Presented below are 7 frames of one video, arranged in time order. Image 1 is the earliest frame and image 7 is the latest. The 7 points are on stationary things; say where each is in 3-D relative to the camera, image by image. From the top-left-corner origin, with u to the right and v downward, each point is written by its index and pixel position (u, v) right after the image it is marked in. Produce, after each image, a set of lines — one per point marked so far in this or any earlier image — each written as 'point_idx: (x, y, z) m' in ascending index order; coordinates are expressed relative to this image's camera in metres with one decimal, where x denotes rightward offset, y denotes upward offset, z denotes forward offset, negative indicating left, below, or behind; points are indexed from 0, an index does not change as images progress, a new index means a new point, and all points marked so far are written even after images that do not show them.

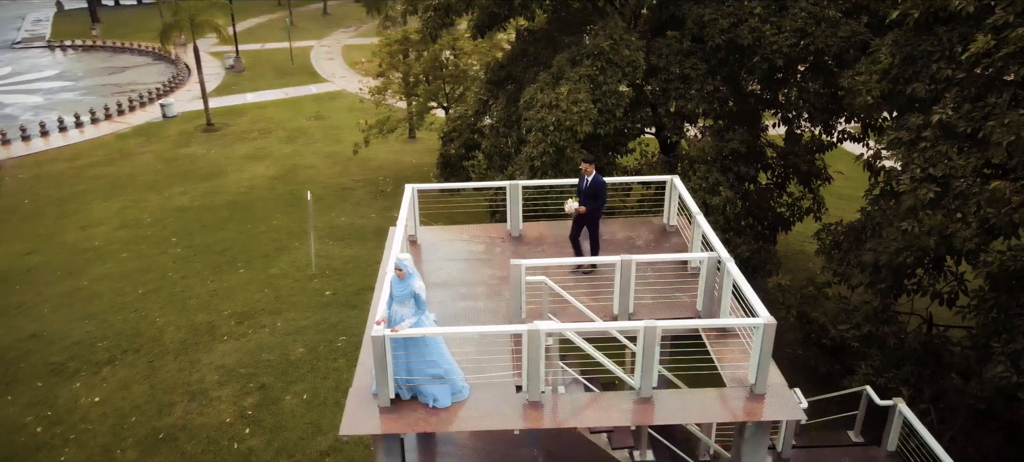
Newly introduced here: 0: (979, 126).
0: (+5.2, +1.2, +8.1) m
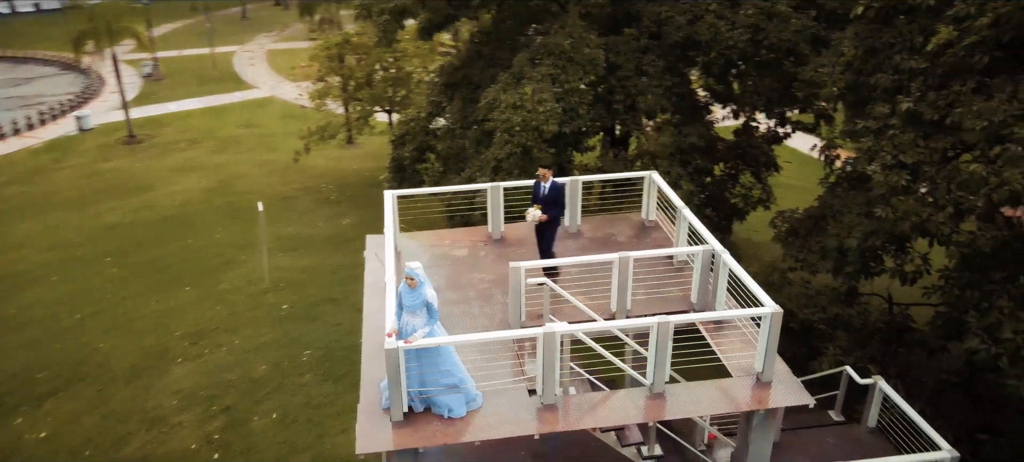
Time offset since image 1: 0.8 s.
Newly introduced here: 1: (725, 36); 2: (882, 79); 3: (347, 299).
0: (+5.1, +1.4, +8.5) m
1: (+3.9, +3.6, +13.2) m
2: (+4.8, +2.0, +9.4) m
3: (-3.7, -1.6, +16.3) m
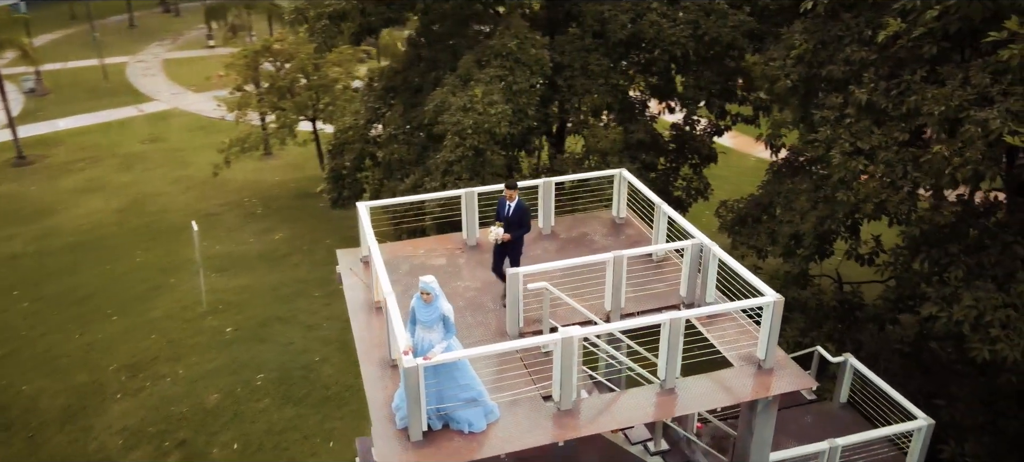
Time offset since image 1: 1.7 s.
0: (+4.8, +1.6, +9.0) m
1: (+2.9, +3.7, +13.5) m
2: (+4.4, +2.2, +9.9) m
3: (-4.7, -1.9, +15.6) m
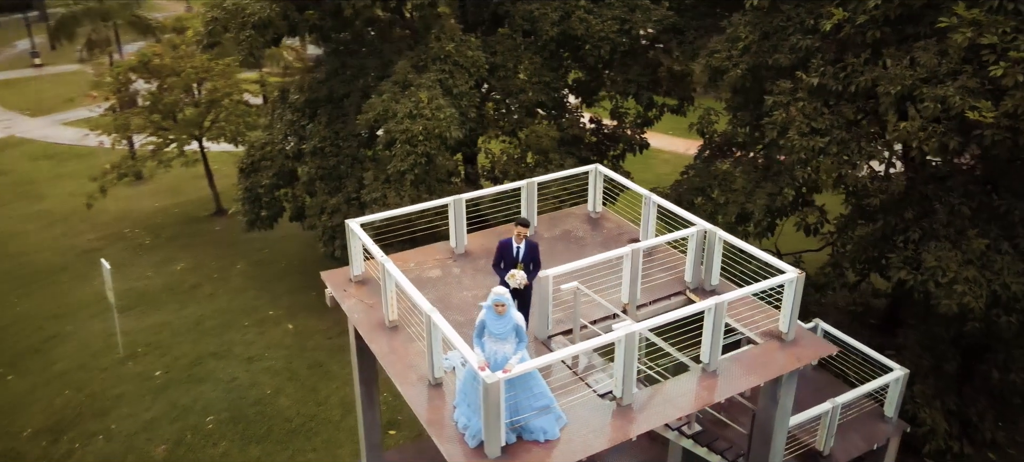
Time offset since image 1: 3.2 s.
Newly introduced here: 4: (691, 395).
0: (+4.6, +2.0, +9.9) m
1: (+1.6, +3.9, +13.9) m
2: (+4.0, +2.5, +10.6) m
3: (-5.7, -2.4, +14.5) m
4: (+1.8, -1.6, +7.2) m
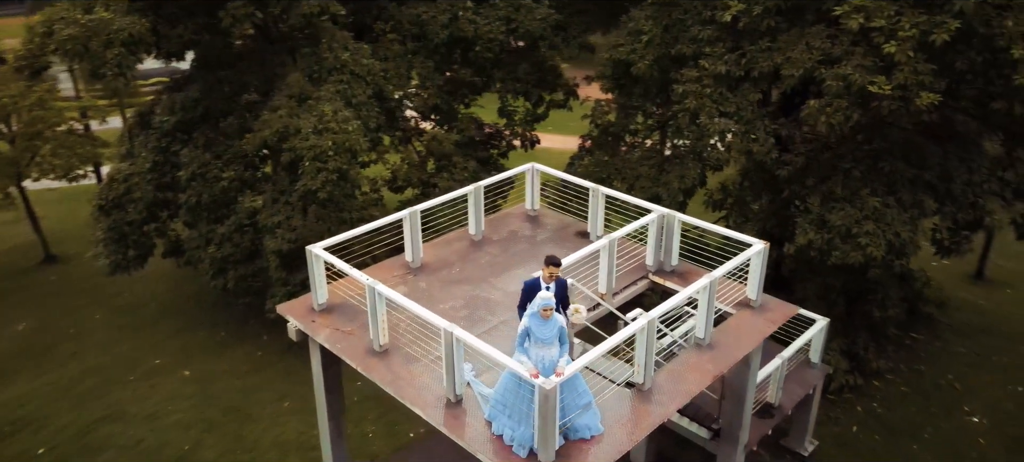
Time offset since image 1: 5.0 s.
0: (+3.6, +2.5, +10.9) m
1: (-0.5, +3.9, +14.0) m
2: (+2.7, +2.9, +11.4) m
3: (-6.9, -3.2, +12.9) m
4: (+1.9, -1.5, +7.6) m
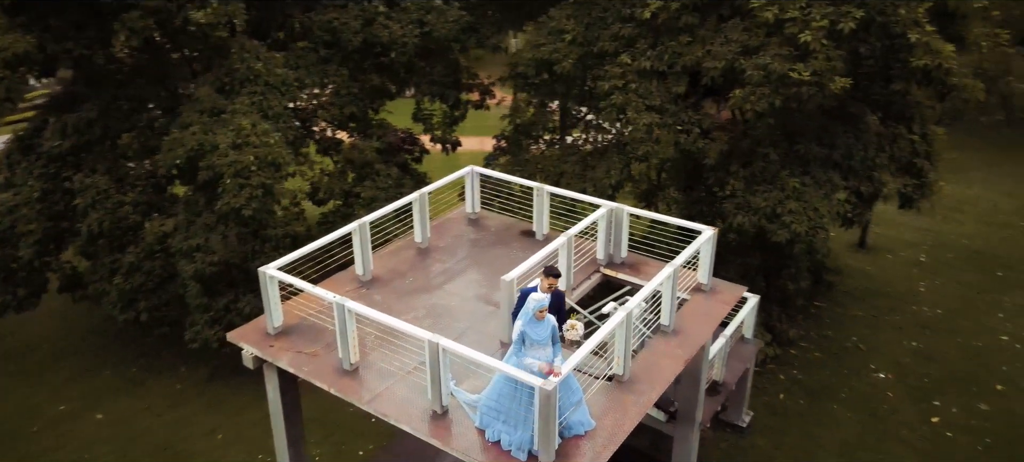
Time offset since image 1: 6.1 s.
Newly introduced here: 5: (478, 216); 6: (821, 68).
0: (+2.5, +2.7, +11.3) m
1: (-2.1, +3.8, +13.8) m
2: (+1.5, +3.0, +11.7) m
3: (-7.8, -3.8, +11.7) m
4: (+1.7, -1.4, +7.8) m
5: (-0.5, +0.2, +11.0) m
6: (+4.2, +2.2, +9.9) m
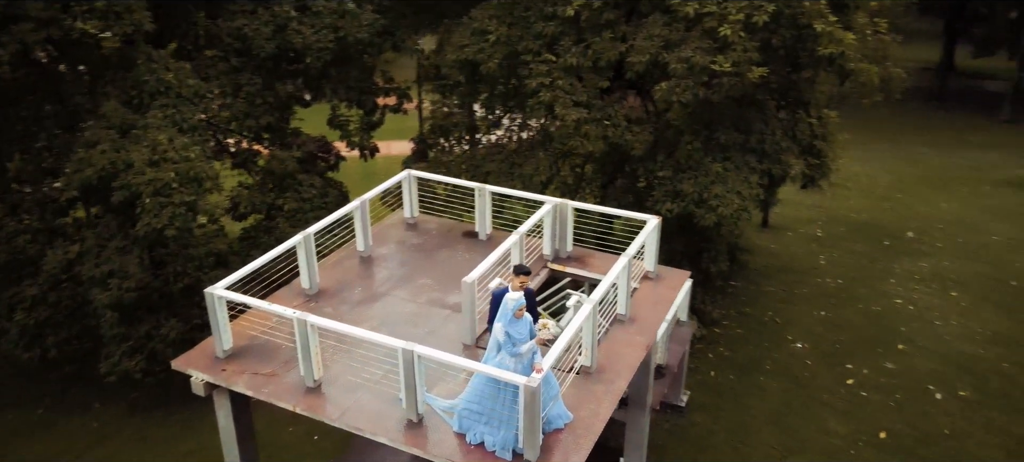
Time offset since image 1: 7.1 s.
0: (+1.3, +2.8, +11.6) m
1: (-3.6, +3.6, +13.4) m
2: (+0.3, +3.1, +11.9) m
3: (-8.4, -4.4, +10.6) m
4: (+1.3, -1.3, +8.0) m
5: (-1.4, +0.2, +10.8) m
6: (+3.3, +2.5, +10.4) m
